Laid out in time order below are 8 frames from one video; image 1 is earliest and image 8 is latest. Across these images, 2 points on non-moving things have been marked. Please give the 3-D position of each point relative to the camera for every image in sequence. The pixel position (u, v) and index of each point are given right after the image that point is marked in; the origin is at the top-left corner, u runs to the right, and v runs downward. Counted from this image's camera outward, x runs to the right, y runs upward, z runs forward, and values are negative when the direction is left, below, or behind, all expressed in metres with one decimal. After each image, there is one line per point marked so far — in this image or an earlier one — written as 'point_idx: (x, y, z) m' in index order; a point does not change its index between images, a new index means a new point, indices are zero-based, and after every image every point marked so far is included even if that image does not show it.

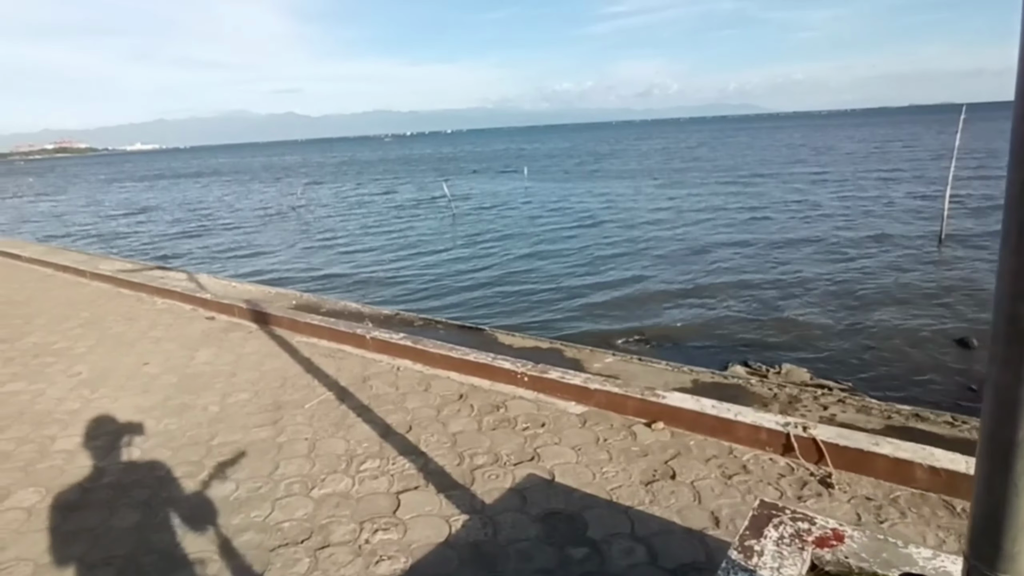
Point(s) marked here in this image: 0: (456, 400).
0: (-0.4, -0.8, +4.6) m
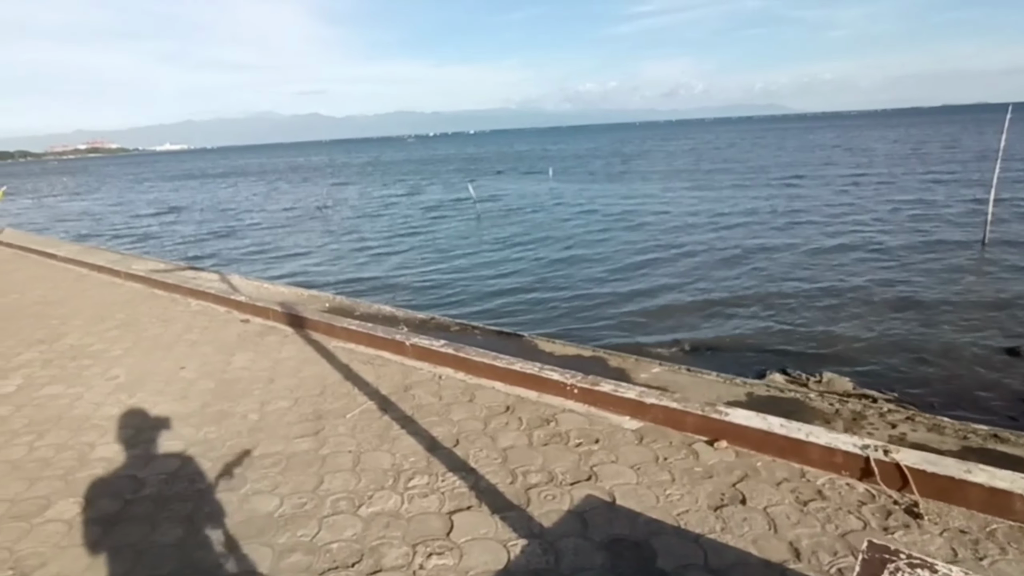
0: (0.0, -0.9, +4.4) m
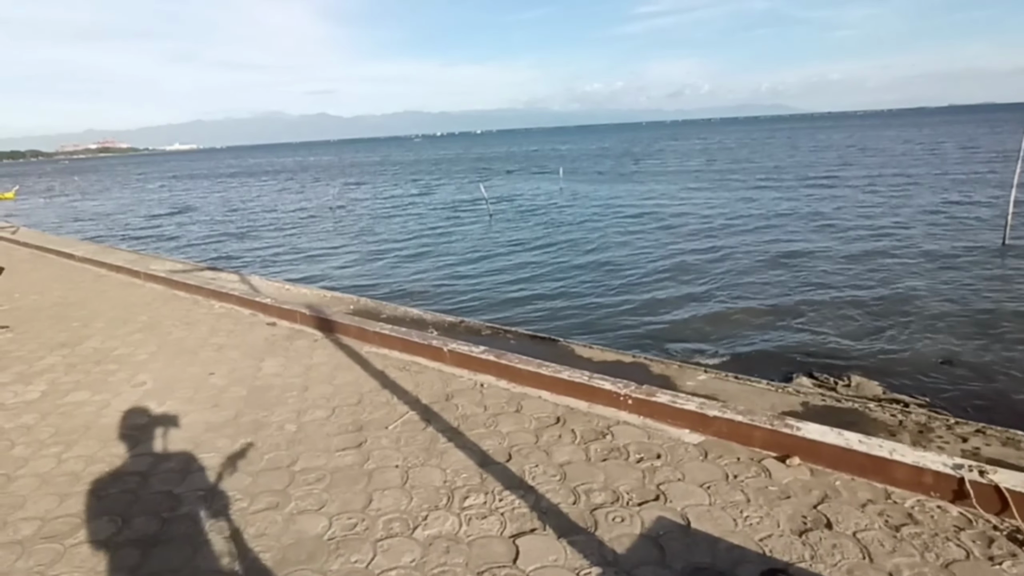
0: (+0.3, -0.9, +4.1) m
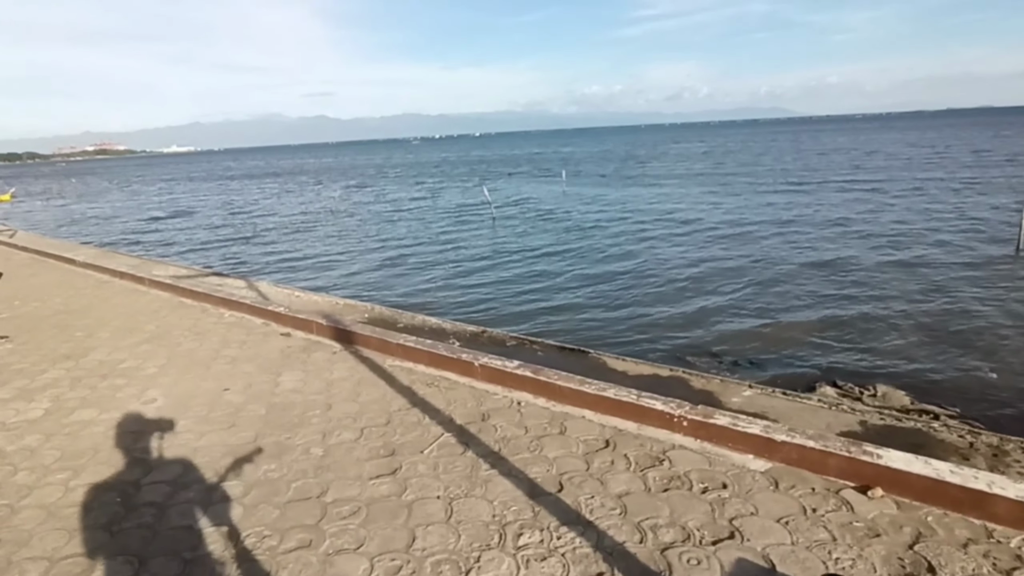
0: (+0.6, -1.0, +3.8) m
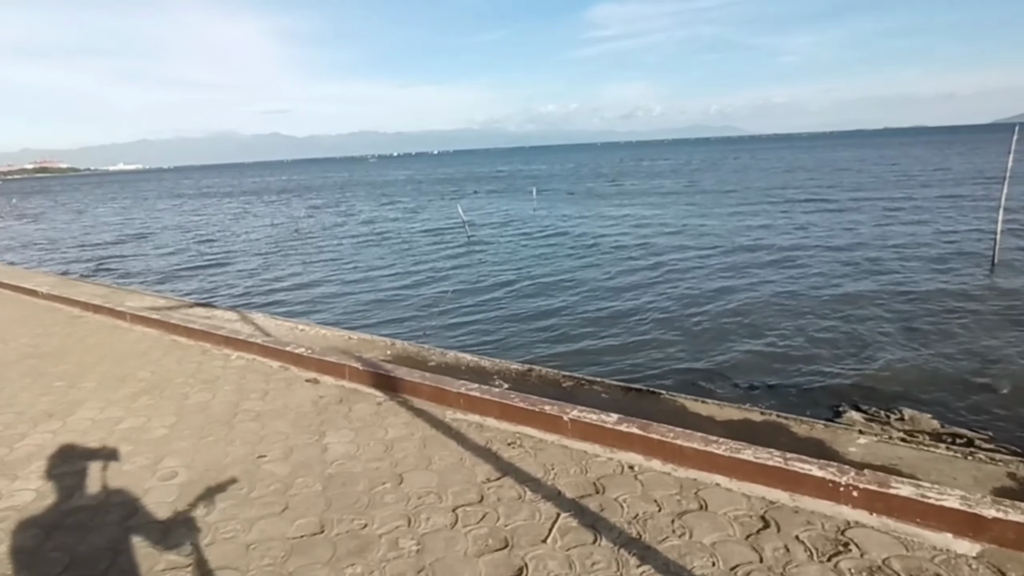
0: (+1.3, -1.2, +3.1) m
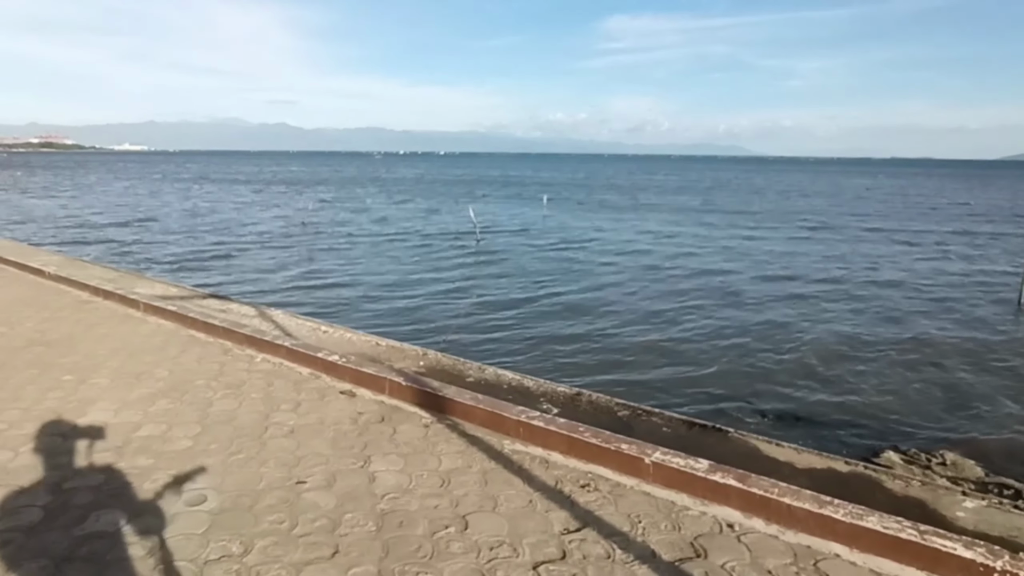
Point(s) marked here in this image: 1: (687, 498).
0: (+1.7, -1.4, +2.7) m
1: (+1.0, -1.2, +3.5) m
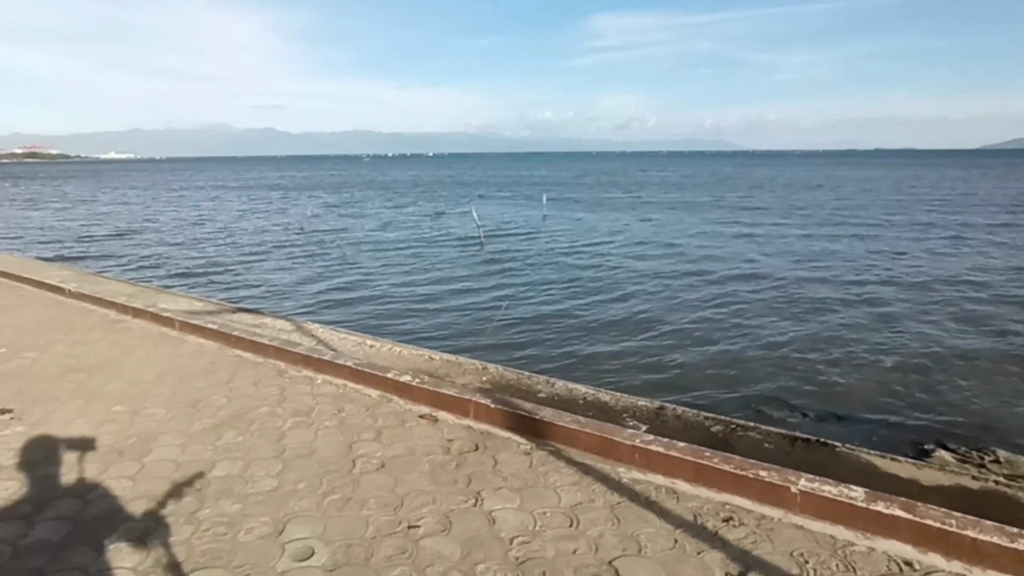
0: (+2.4, -1.4, +2.3) m
1: (+1.7, -1.2, +3.2) m
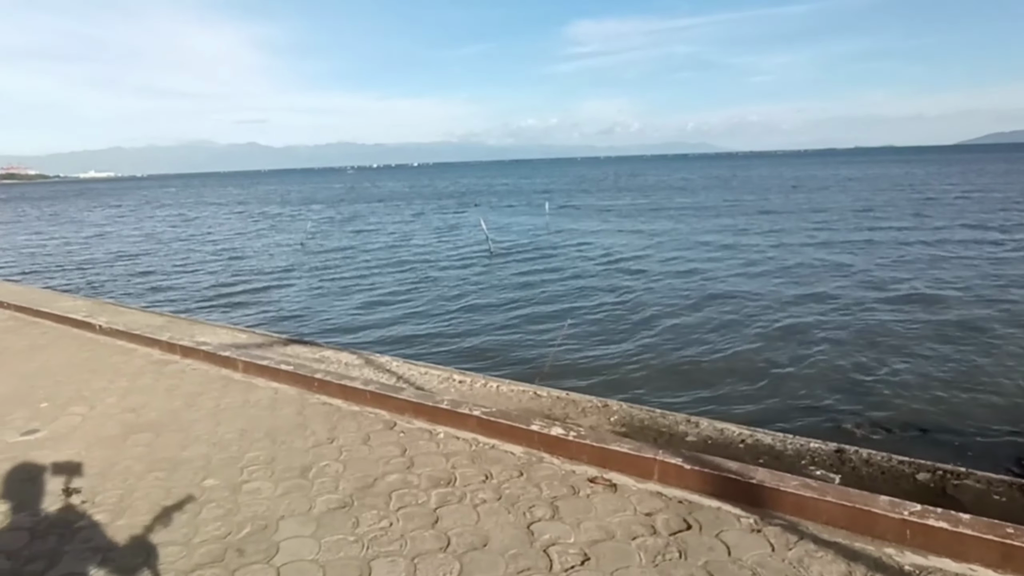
0: (+3.6, -1.5, +1.6) m
1: (+2.9, -1.3, +2.4) m
